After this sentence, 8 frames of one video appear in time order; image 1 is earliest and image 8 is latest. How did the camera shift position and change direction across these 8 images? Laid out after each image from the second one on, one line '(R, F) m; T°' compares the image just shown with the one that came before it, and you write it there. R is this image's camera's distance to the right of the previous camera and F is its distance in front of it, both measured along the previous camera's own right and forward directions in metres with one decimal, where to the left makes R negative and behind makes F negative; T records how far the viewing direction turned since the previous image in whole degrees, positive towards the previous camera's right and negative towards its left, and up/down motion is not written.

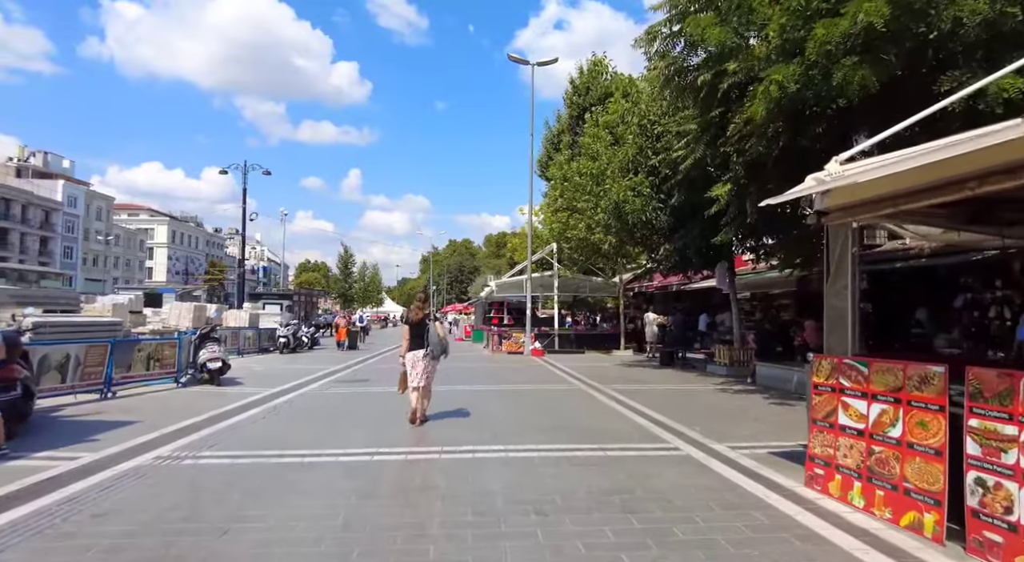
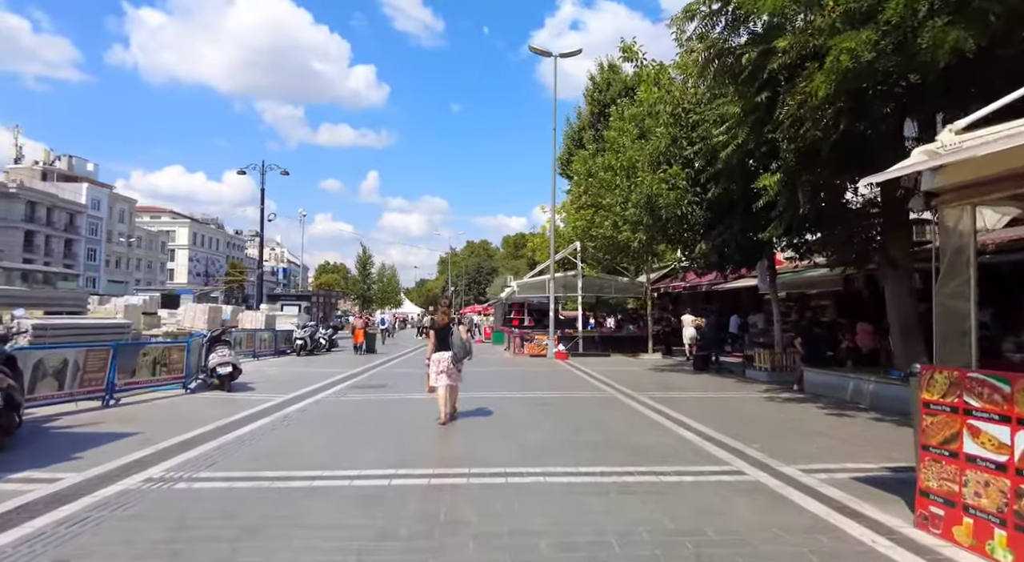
(-0.2, +0.9) m; -2°
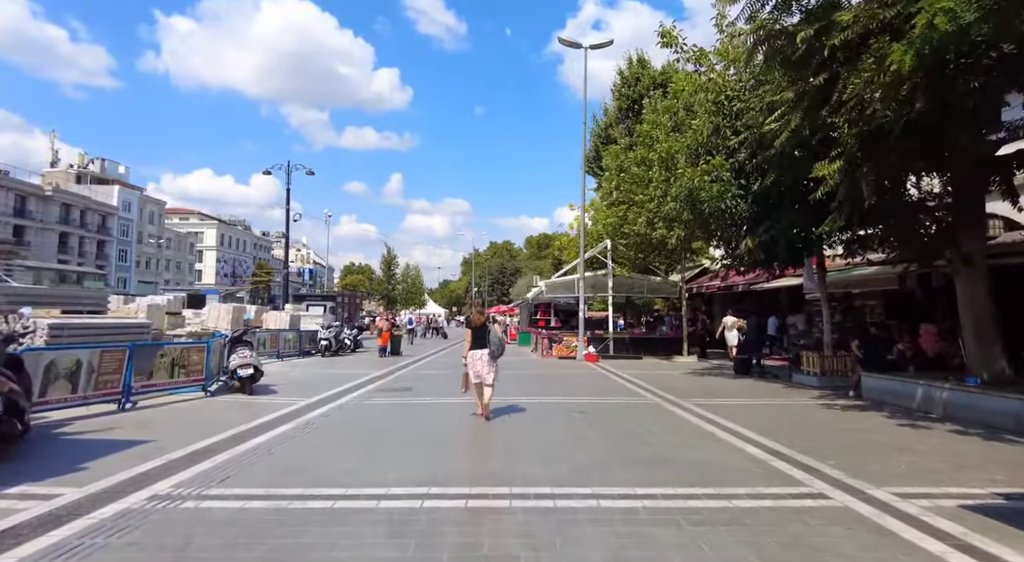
(-0.2, +0.7) m; -2°
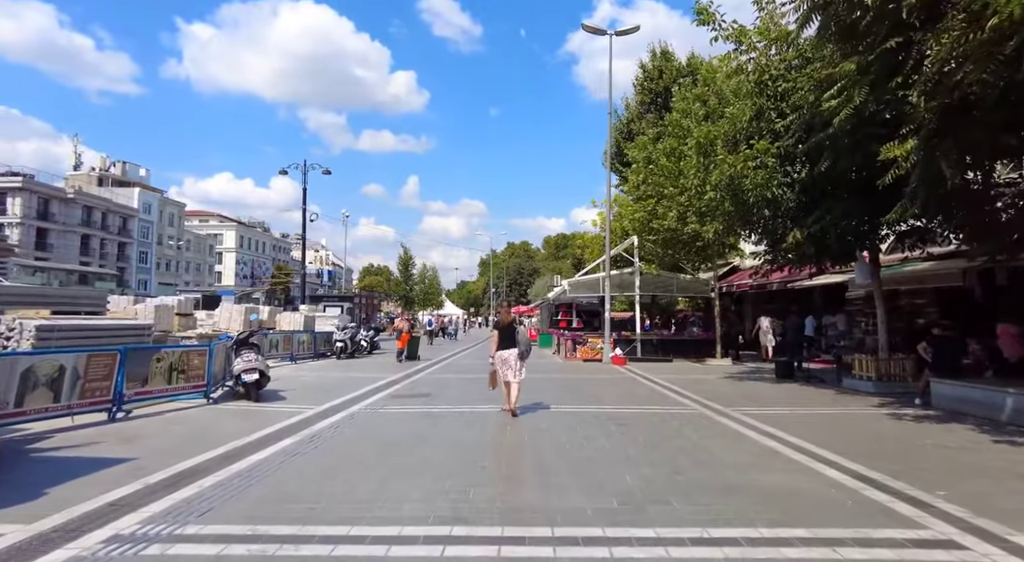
(-0.2, +1.1) m; -2°
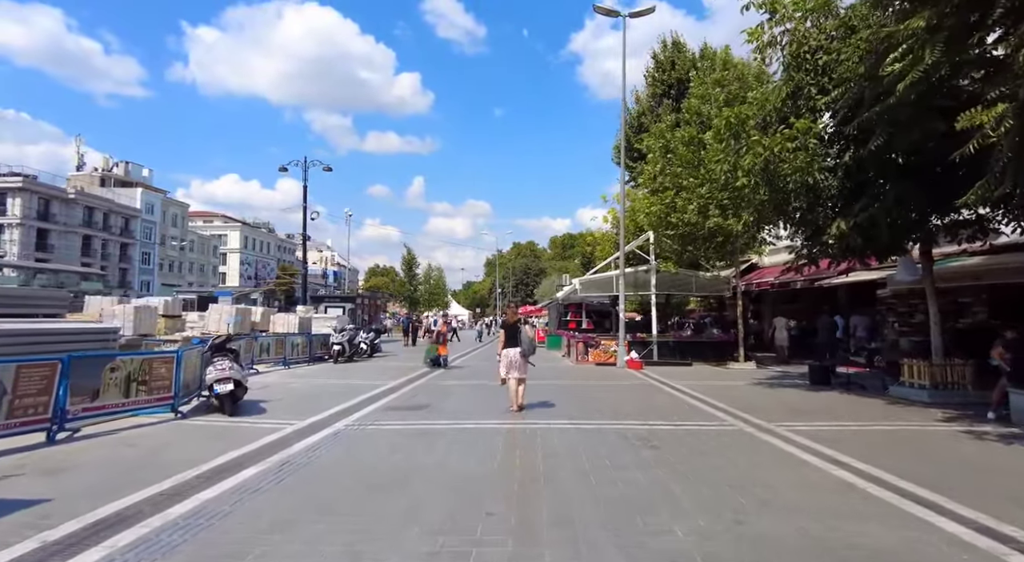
(-0.1, +1.4) m; -1°
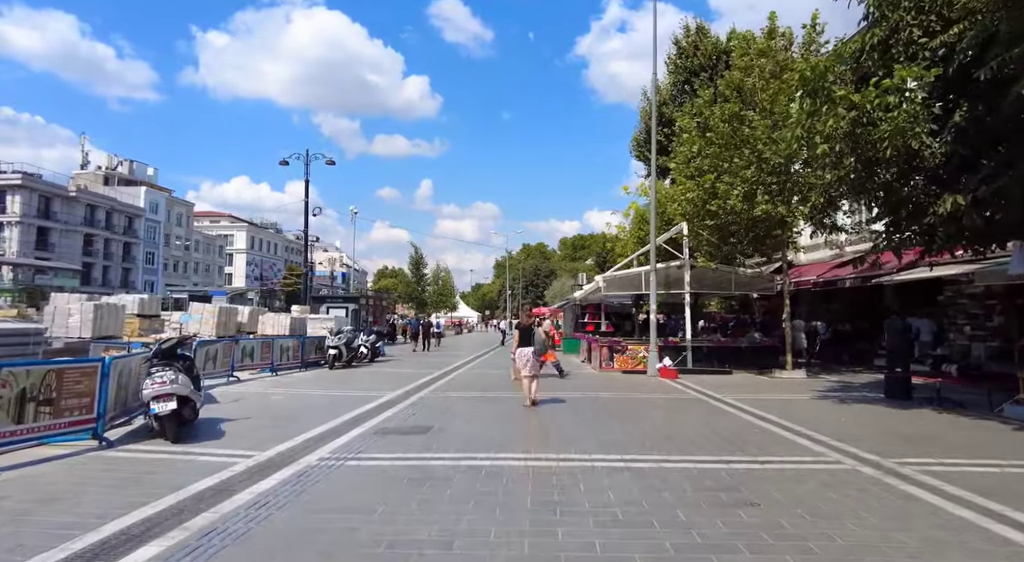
(-0.2, +2.4) m; -1°
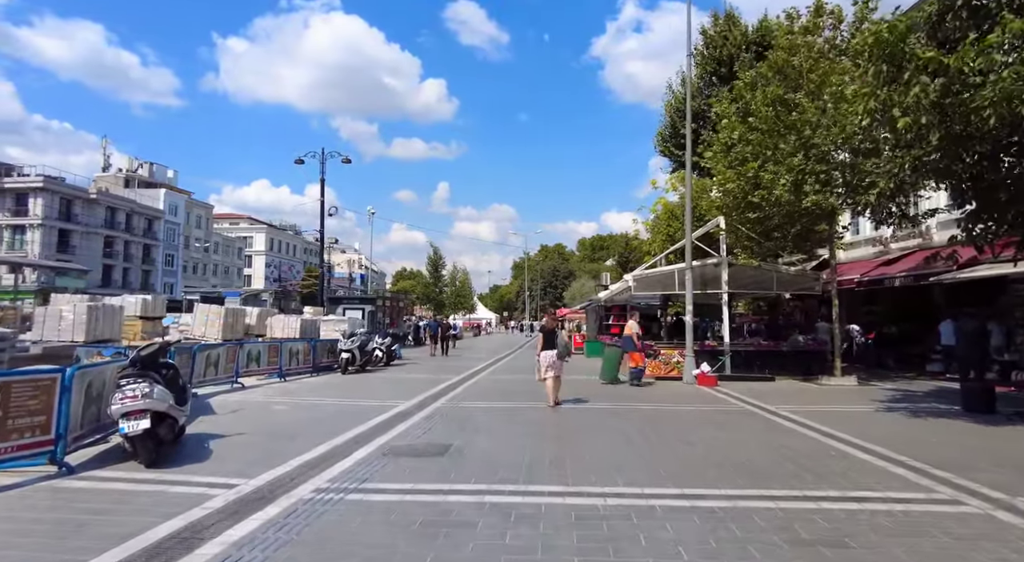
(-0.2, +1.3) m; -2°
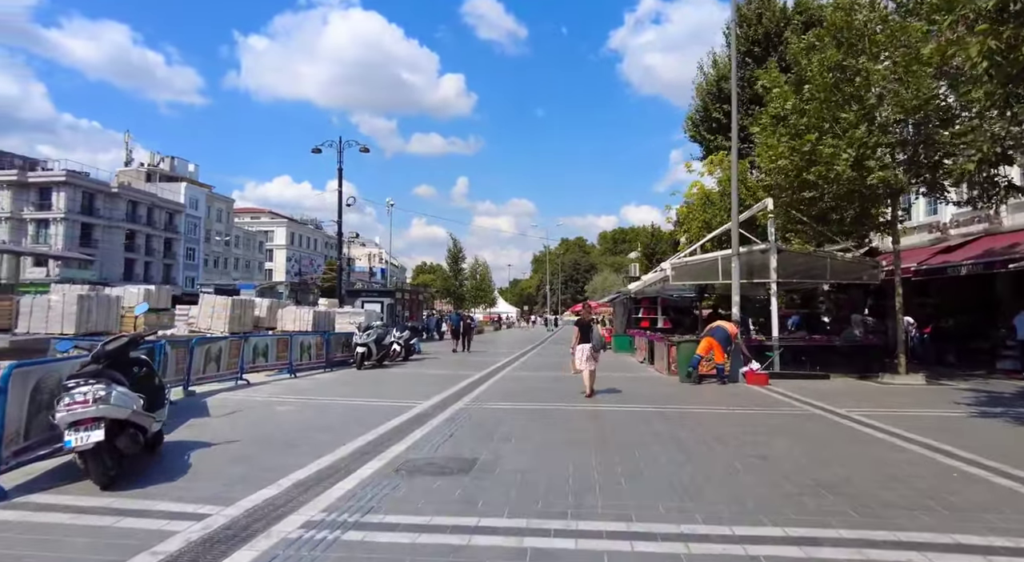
(-0.2, +1.4) m; -2°
